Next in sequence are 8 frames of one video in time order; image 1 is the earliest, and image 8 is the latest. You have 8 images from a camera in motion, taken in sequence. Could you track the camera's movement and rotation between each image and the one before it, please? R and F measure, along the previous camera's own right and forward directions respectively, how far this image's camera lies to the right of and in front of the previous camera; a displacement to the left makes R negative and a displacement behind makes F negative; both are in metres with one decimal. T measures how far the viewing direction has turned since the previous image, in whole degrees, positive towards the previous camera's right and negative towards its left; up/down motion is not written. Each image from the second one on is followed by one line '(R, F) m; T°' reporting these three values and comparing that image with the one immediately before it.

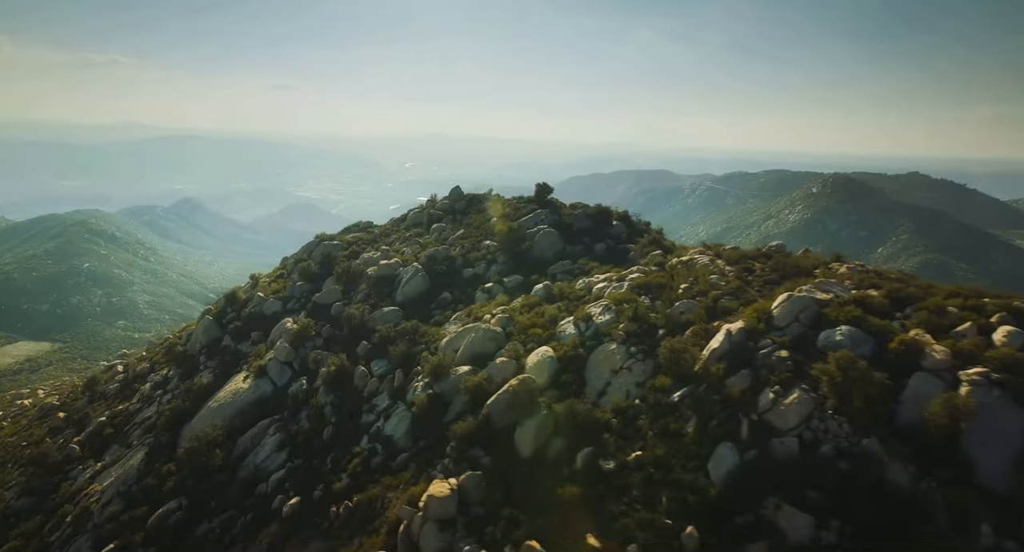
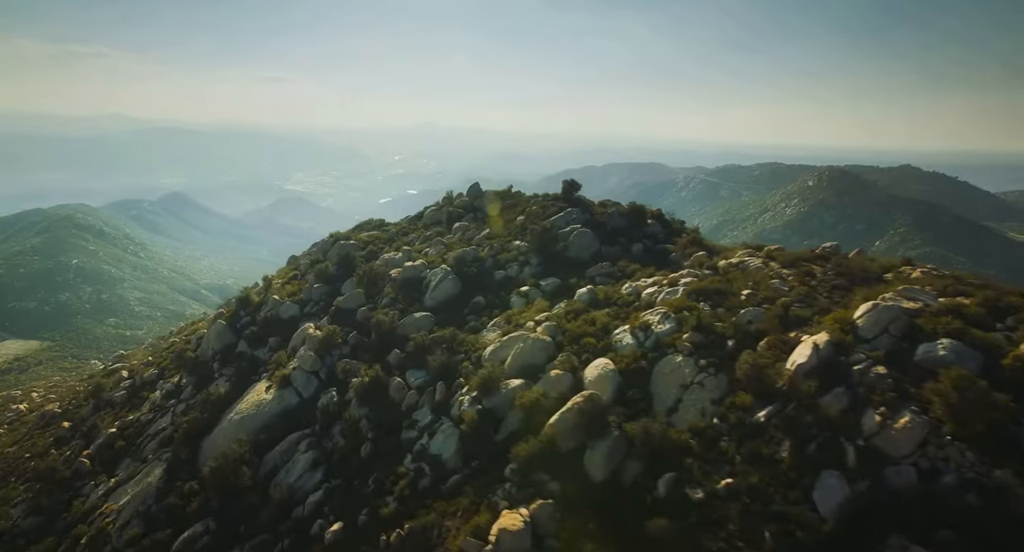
(-3.1, +2.2) m; +1°
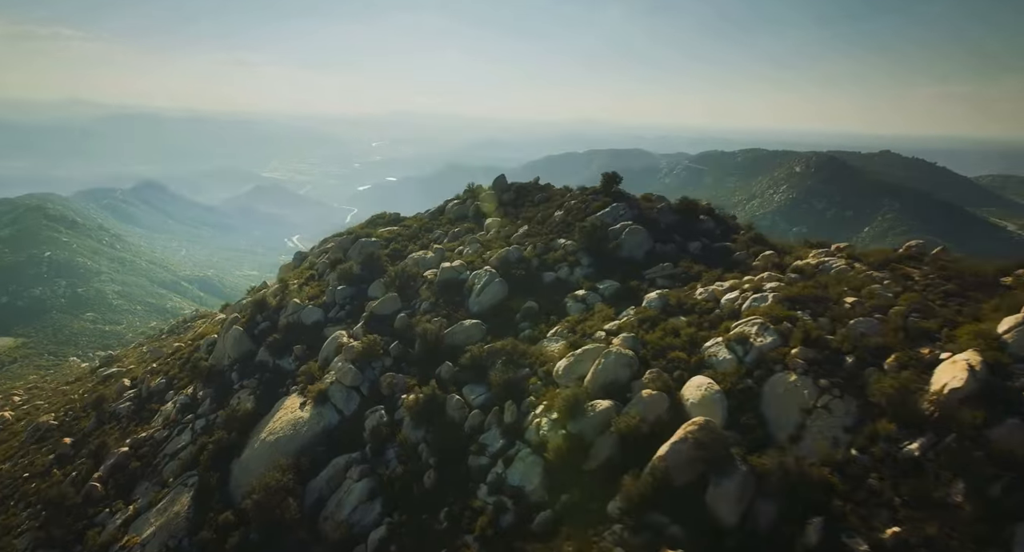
(-4.6, +3.4) m; +2°
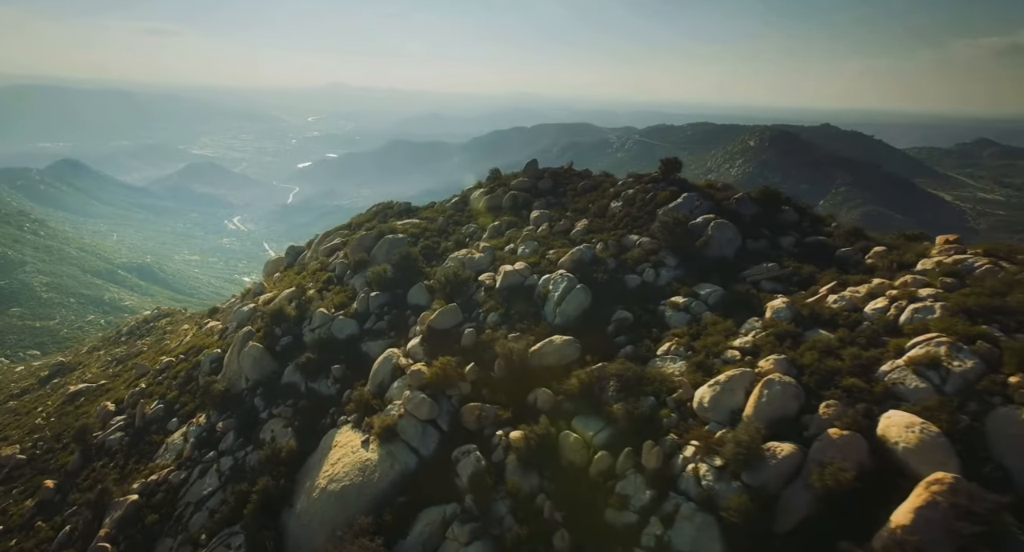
(-7.8, +5.7) m; +5°
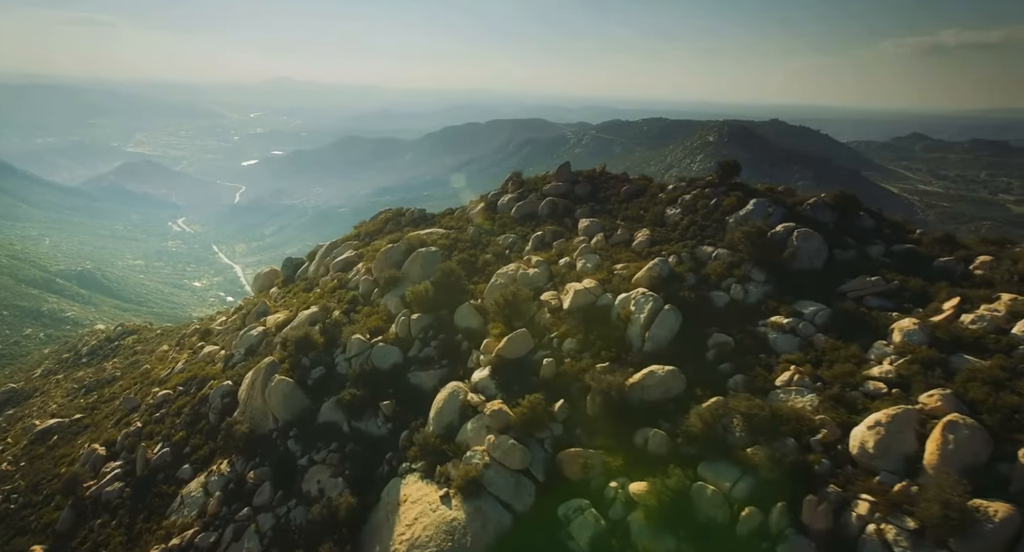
(-6.5, +4.4) m; +4°
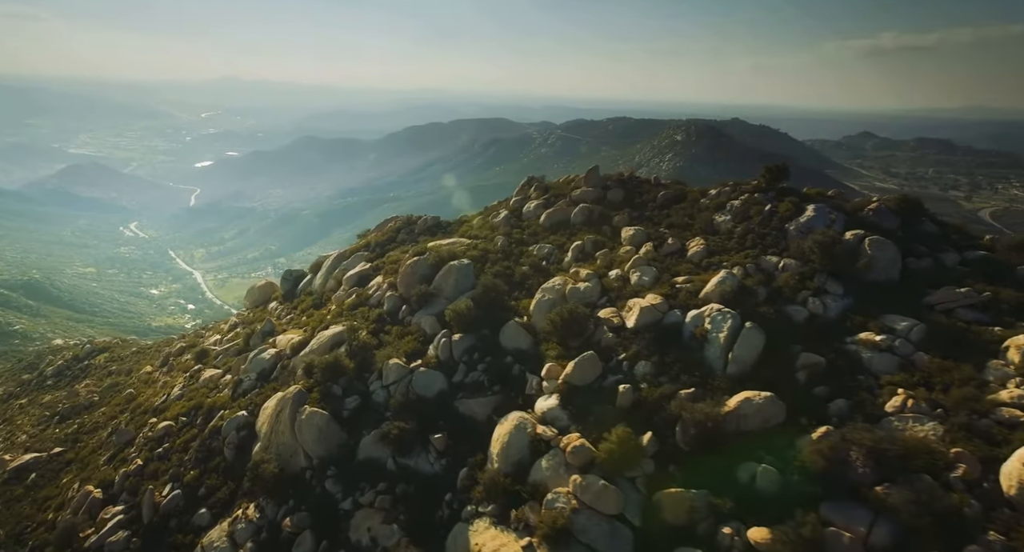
(-4.9, +3.2) m; +3°
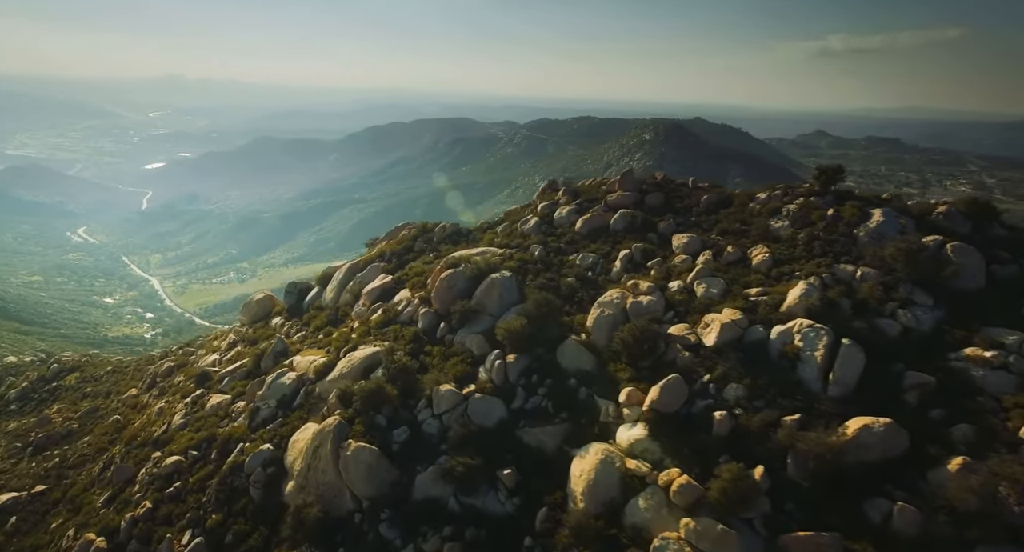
(-5.0, +3.1) m; +3°
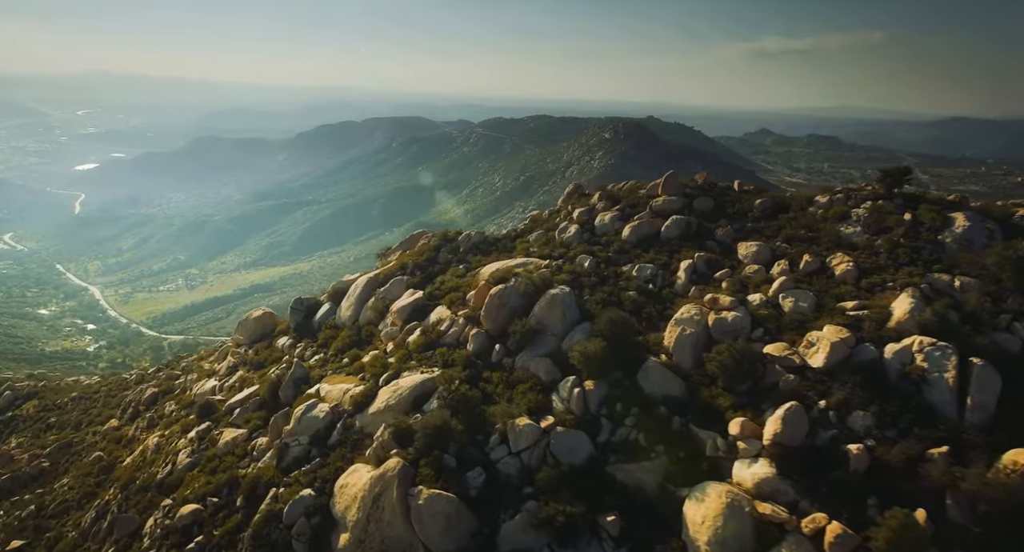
(-5.8, +3.6) m; +4°
